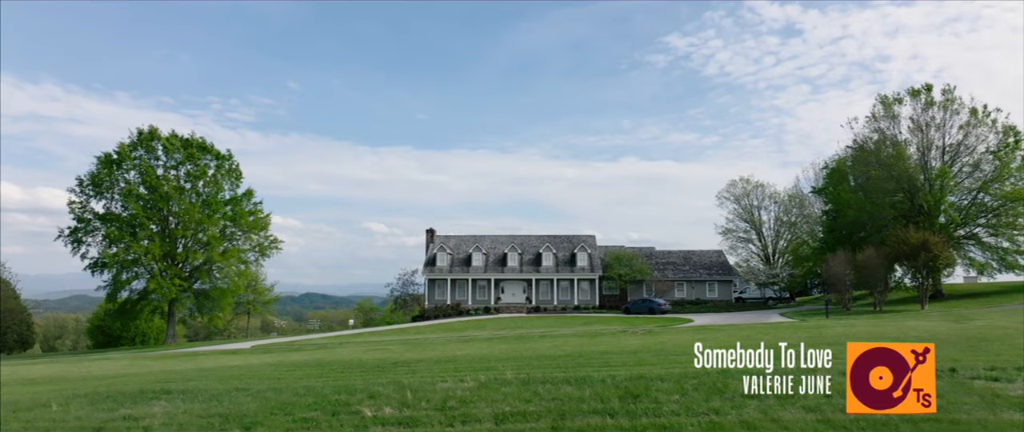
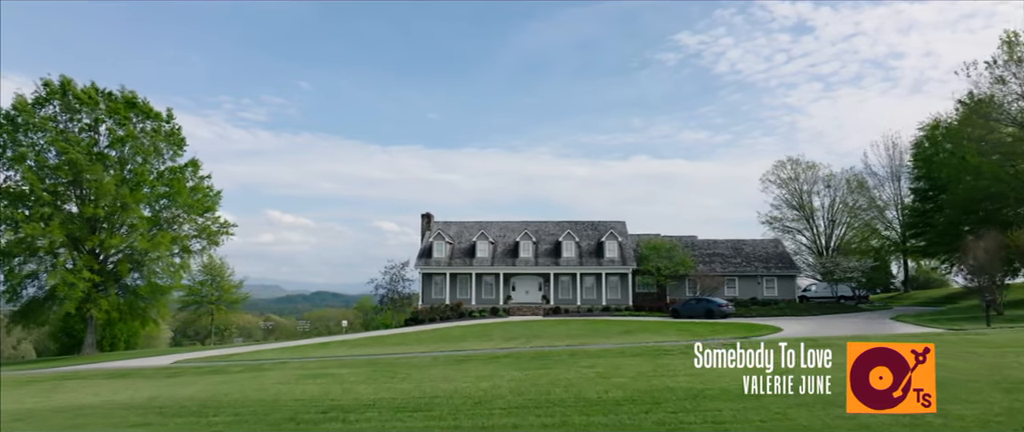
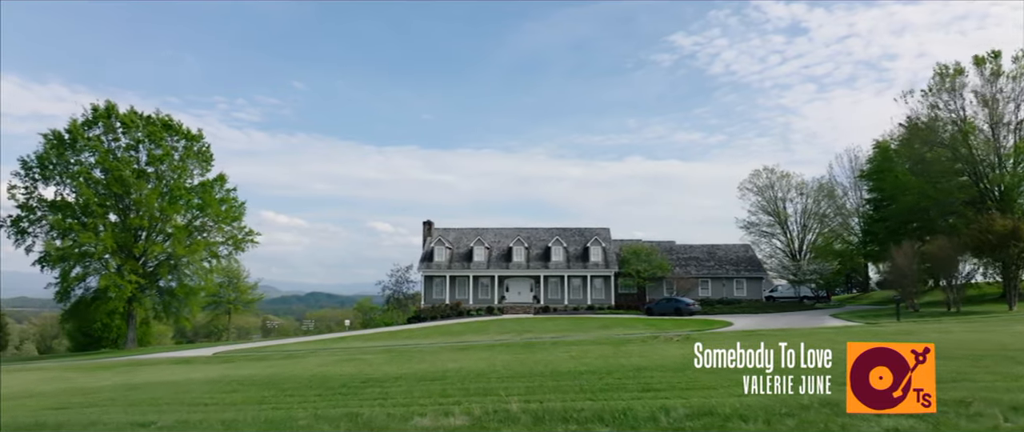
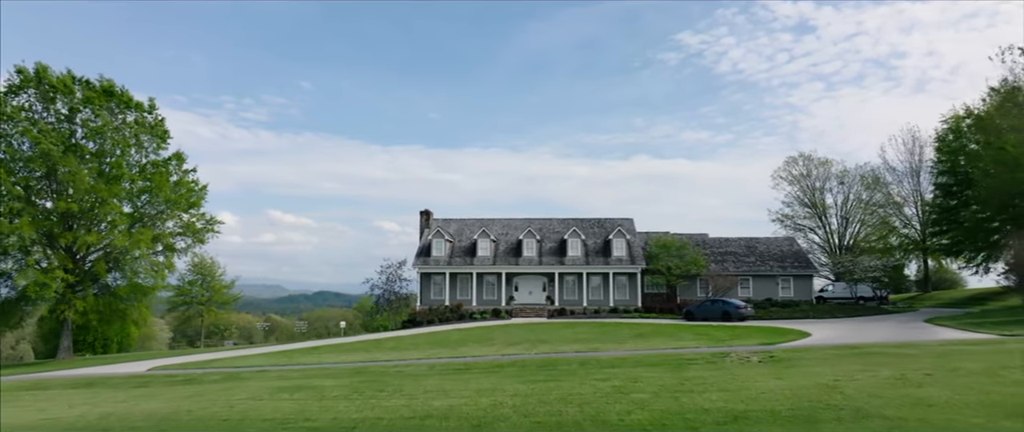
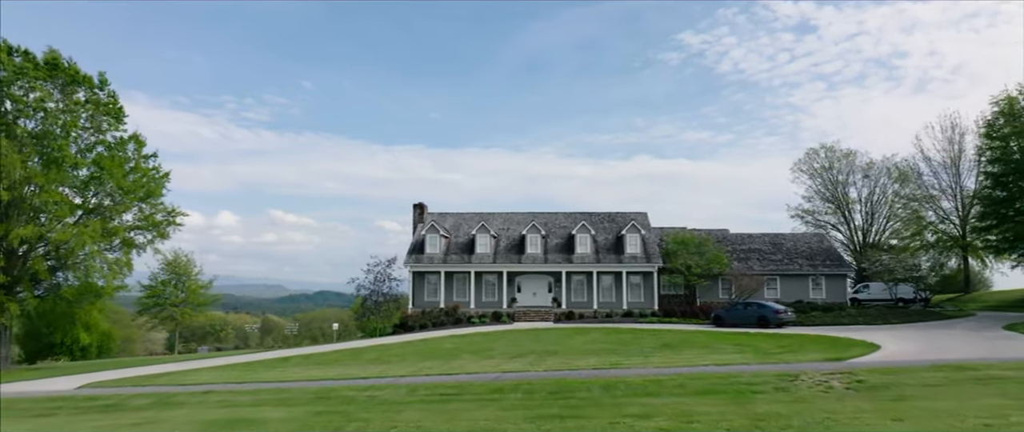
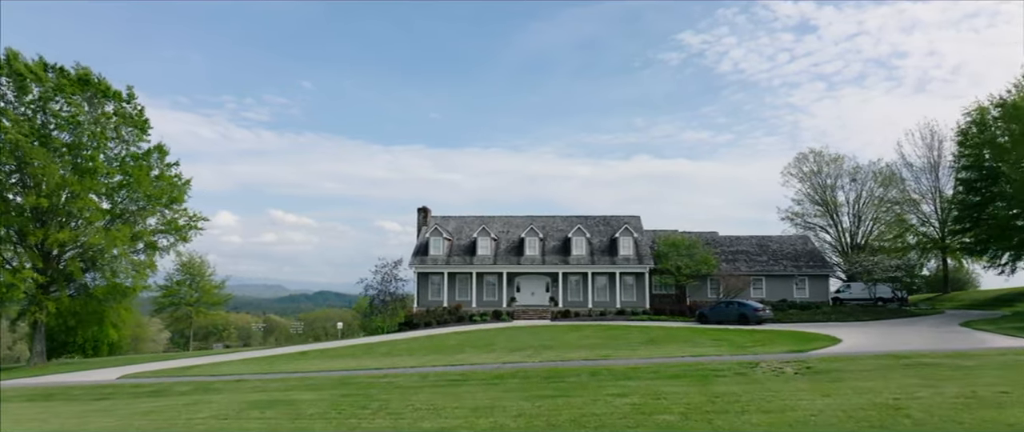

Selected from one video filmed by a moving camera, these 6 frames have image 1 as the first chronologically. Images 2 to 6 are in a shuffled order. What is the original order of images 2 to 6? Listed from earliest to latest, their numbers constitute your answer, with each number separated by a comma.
3, 2, 4, 6, 5
